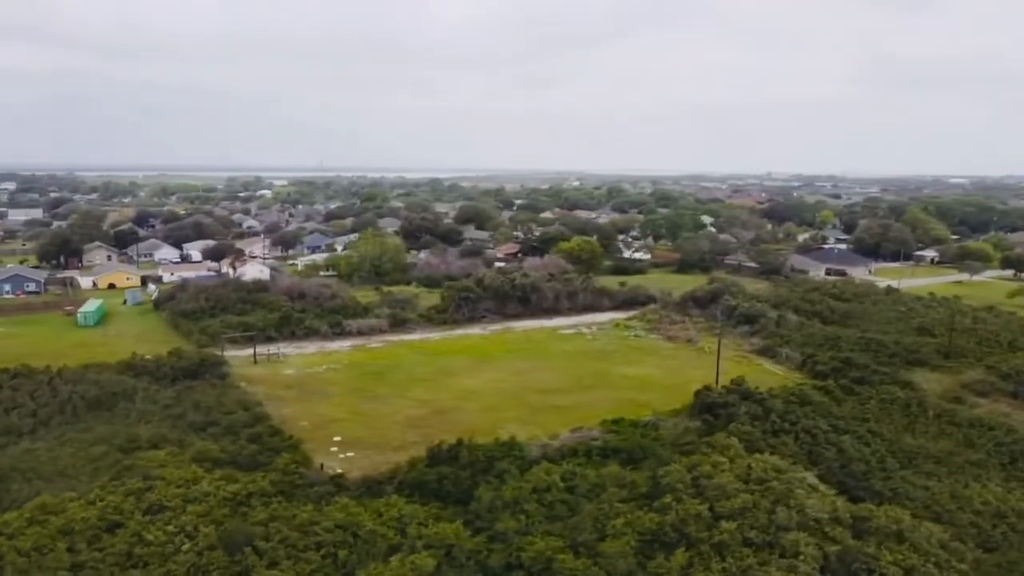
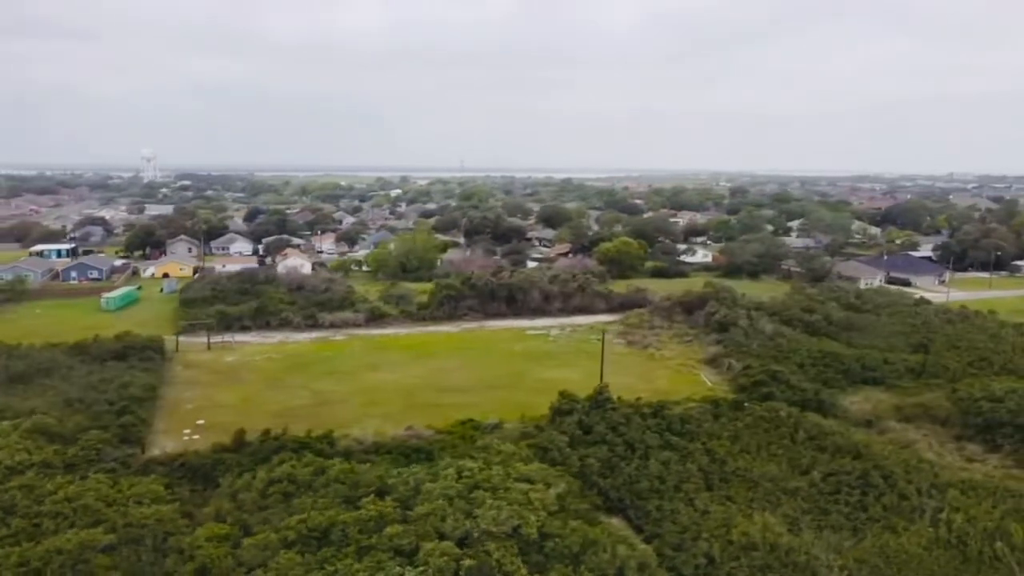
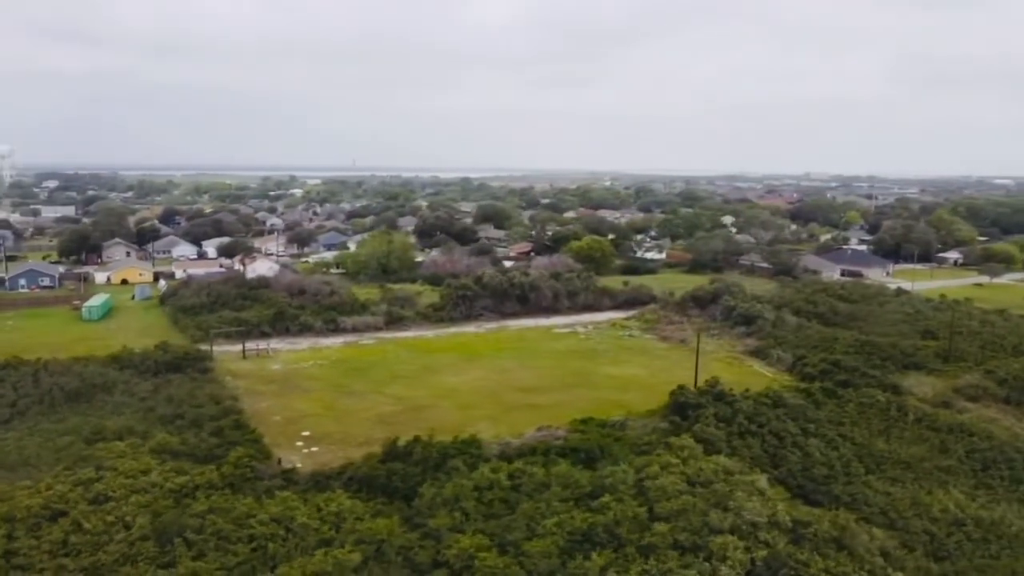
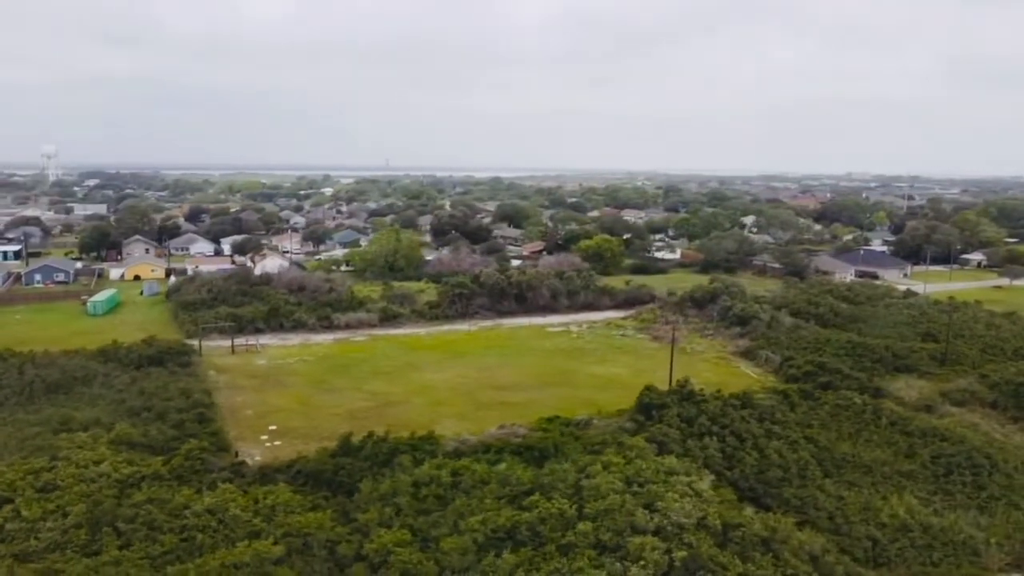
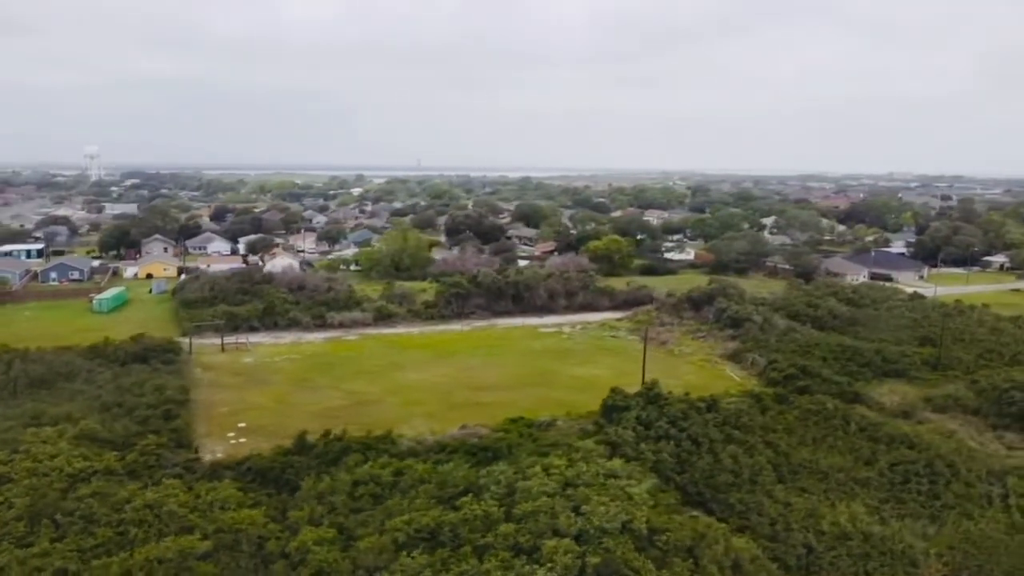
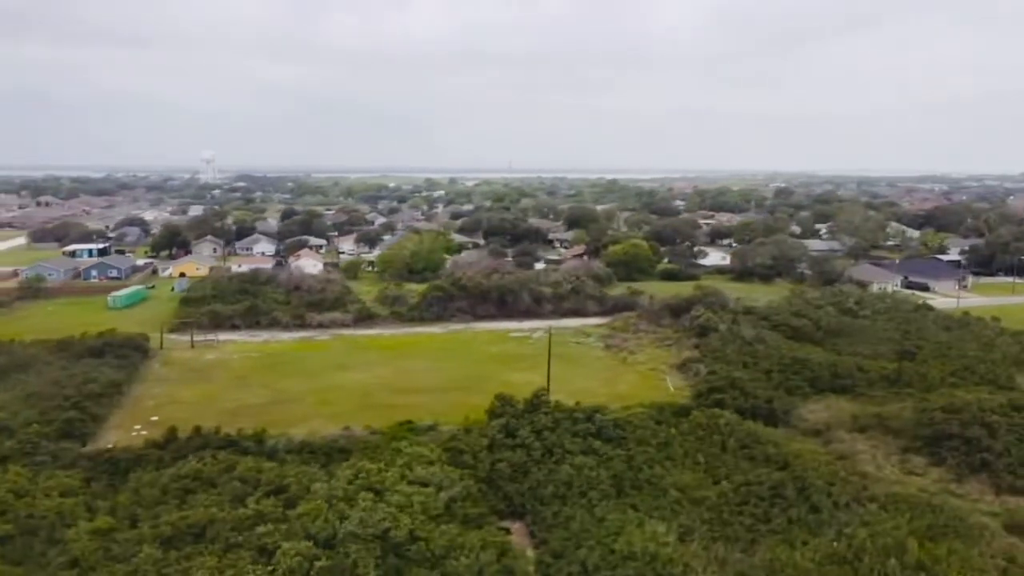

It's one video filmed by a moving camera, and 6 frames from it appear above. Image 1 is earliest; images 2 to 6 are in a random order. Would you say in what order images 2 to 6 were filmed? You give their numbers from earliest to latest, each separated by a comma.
3, 4, 5, 2, 6
